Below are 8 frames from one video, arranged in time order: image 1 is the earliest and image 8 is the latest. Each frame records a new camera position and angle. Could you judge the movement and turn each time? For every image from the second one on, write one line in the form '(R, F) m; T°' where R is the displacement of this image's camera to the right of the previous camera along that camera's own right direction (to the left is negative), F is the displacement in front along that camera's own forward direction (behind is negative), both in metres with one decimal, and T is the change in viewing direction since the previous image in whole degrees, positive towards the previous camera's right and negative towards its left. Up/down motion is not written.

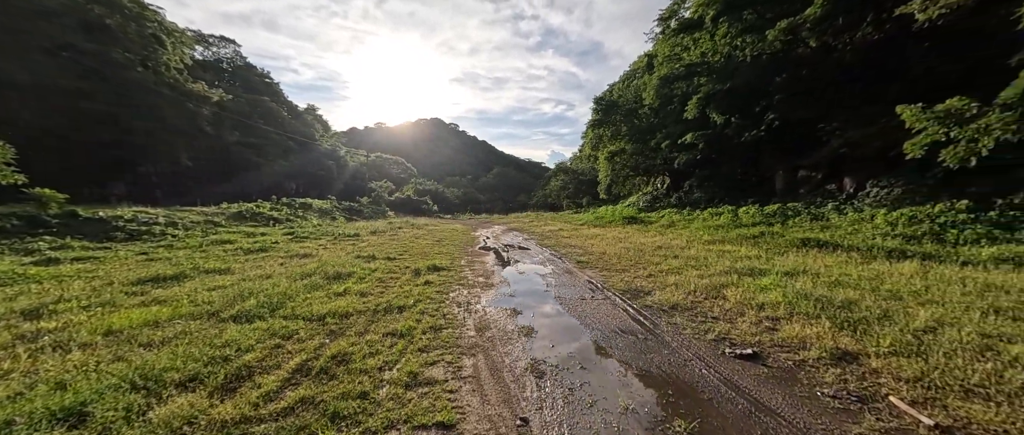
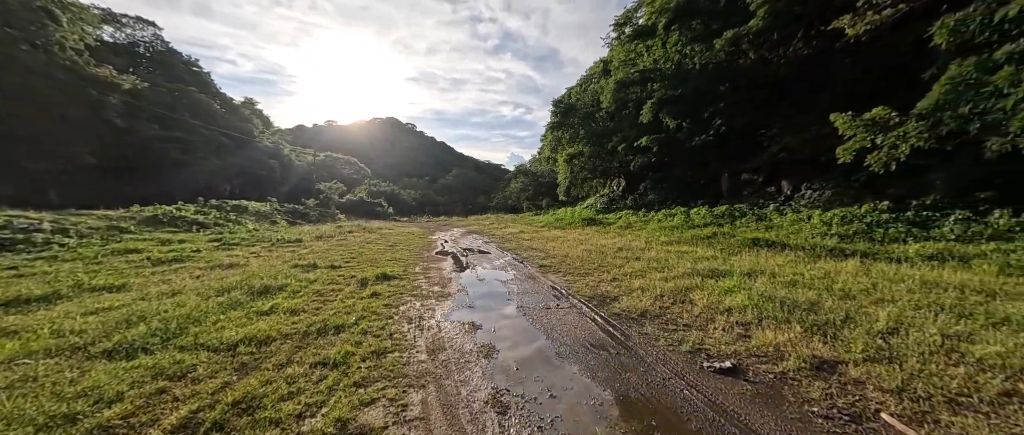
(0.0, +0.5) m; +7°
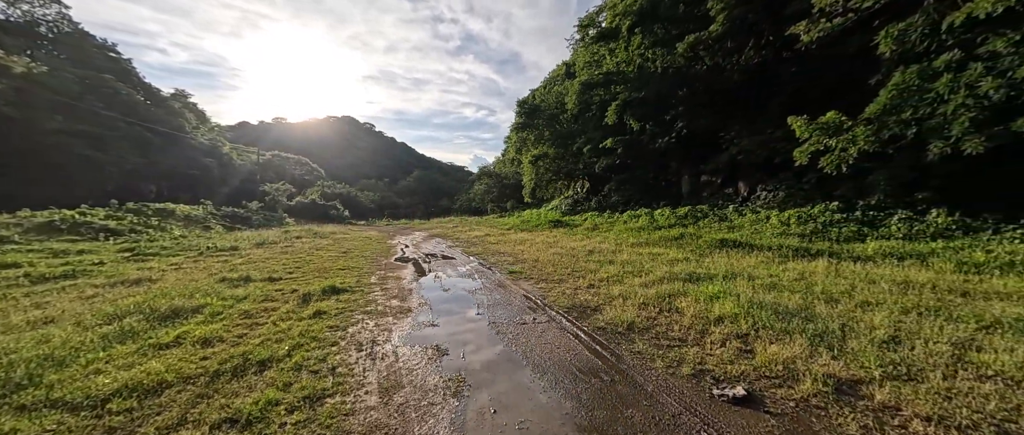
(-0.1, +0.6) m; +6°
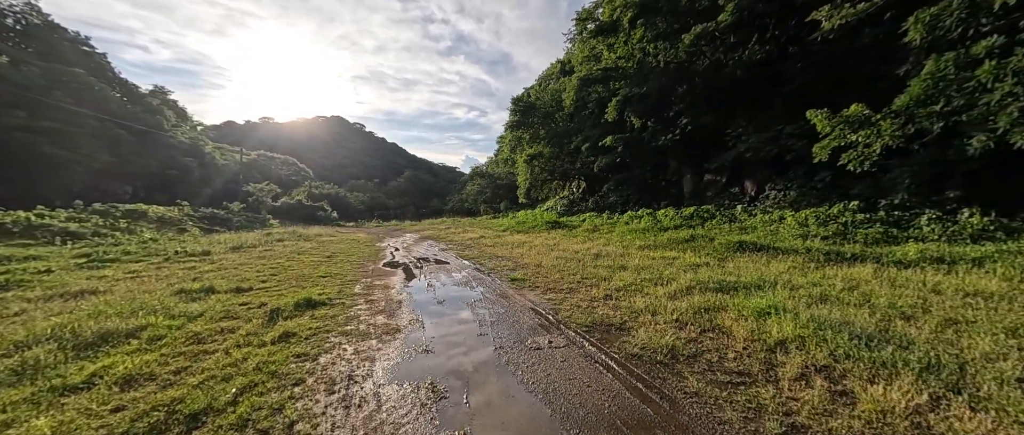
(-0.2, +0.8) m; +1°
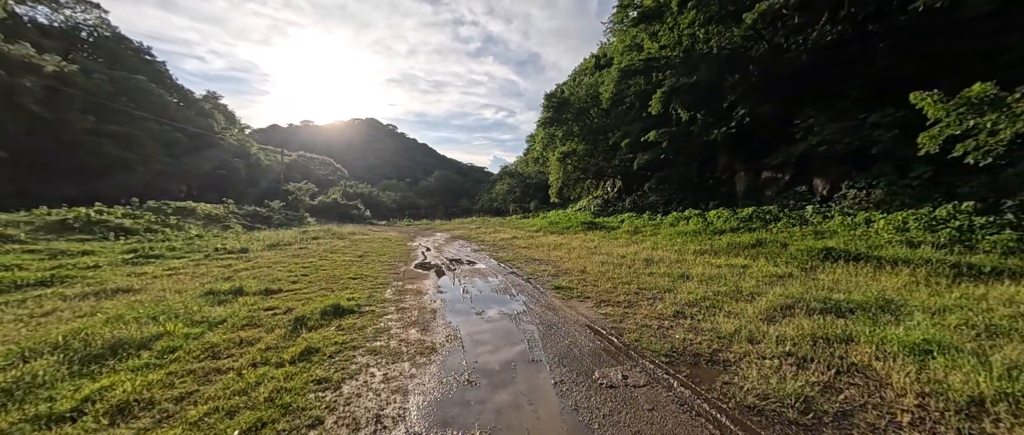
(-0.3, +0.7) m; -5°
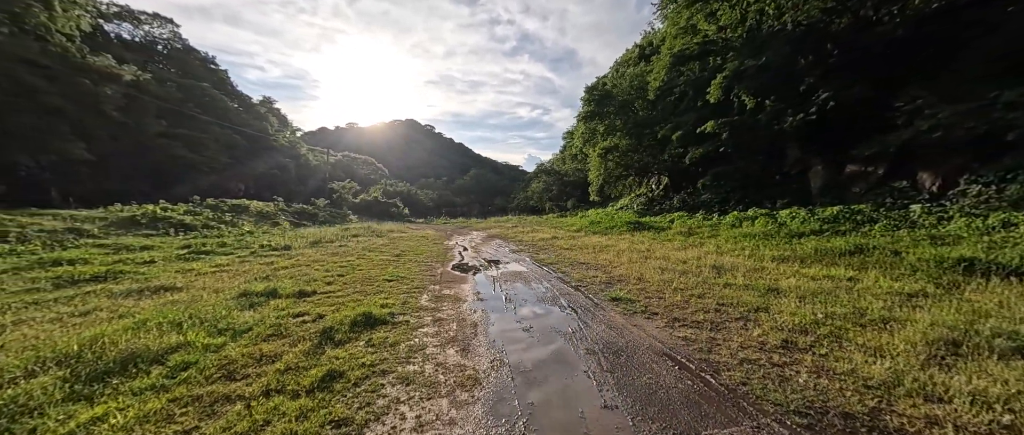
(-0.2, +0.7) m; -6°
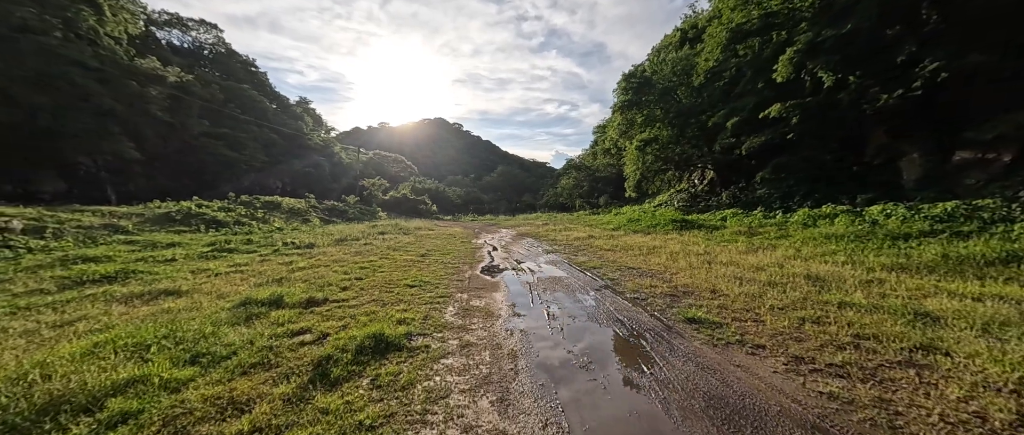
(-0.2, +1.0) m; -5°
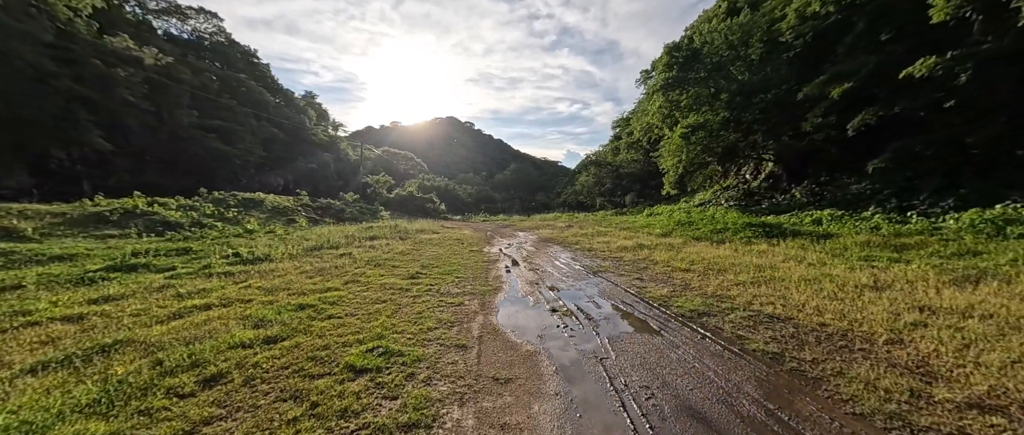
(-0.4, +3.3) m; -2°
